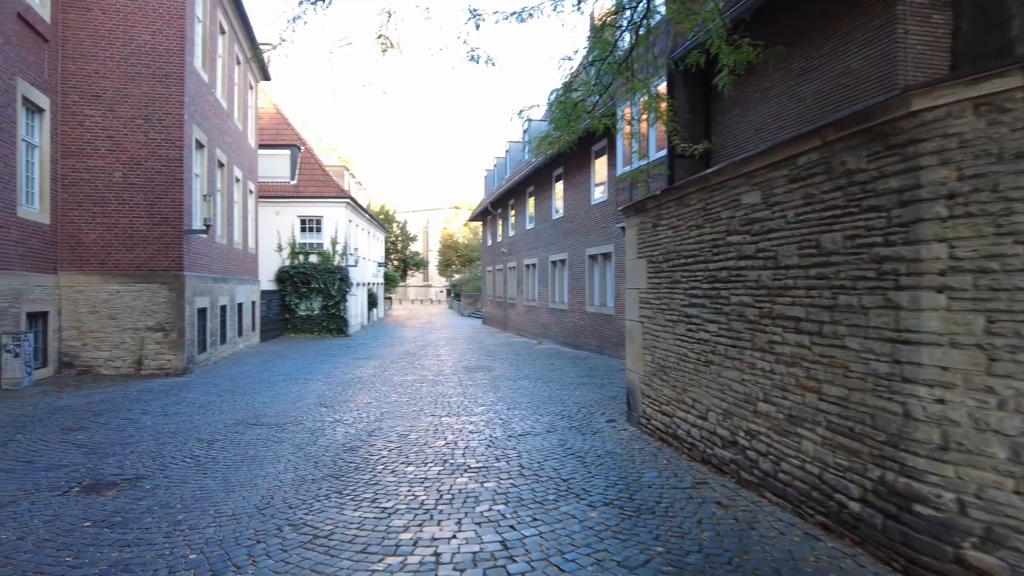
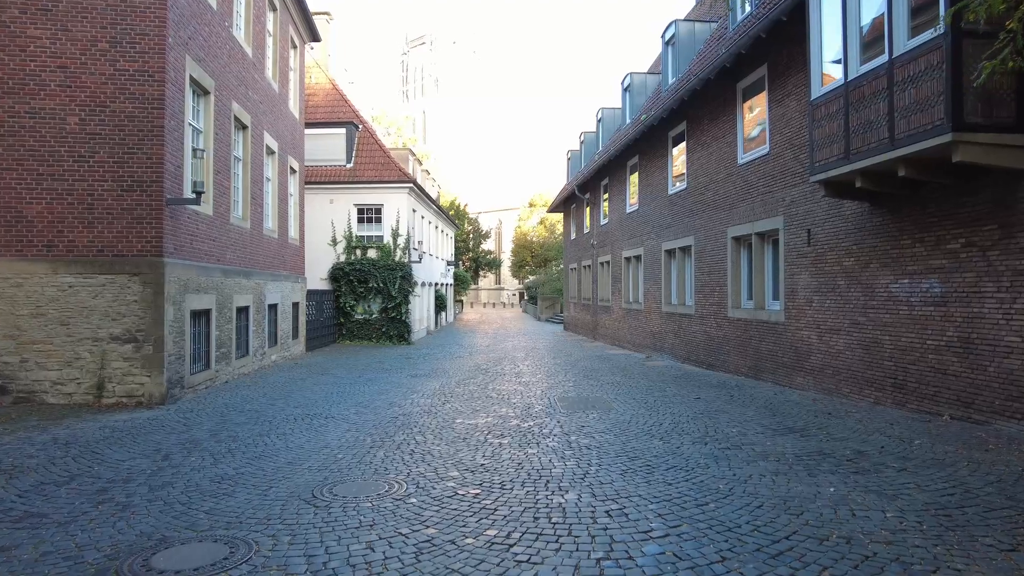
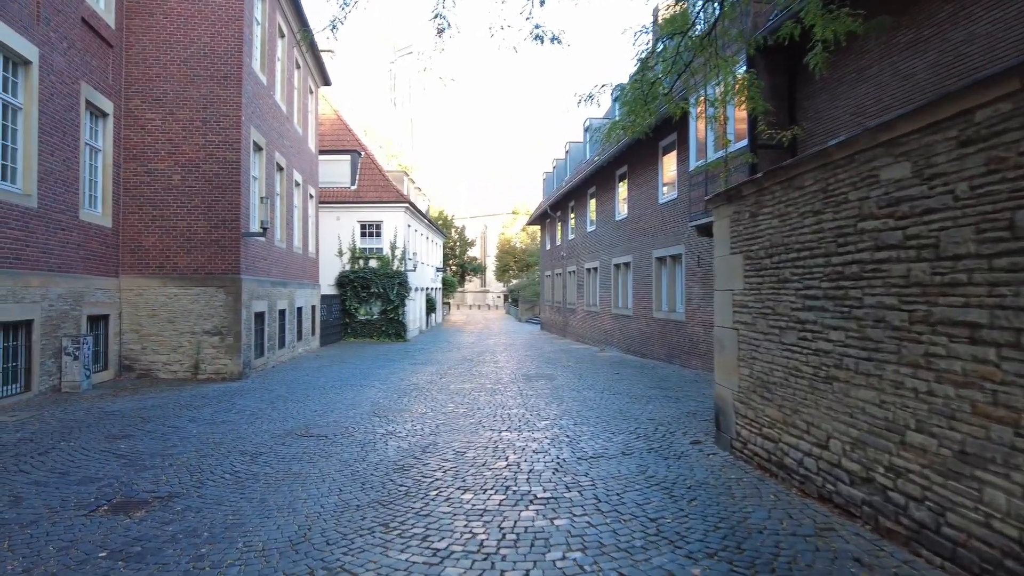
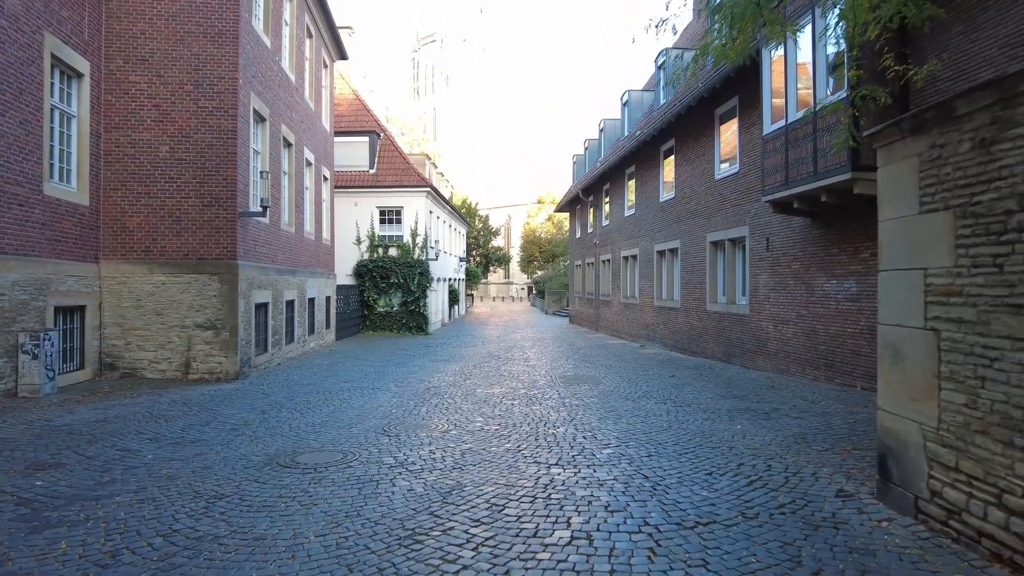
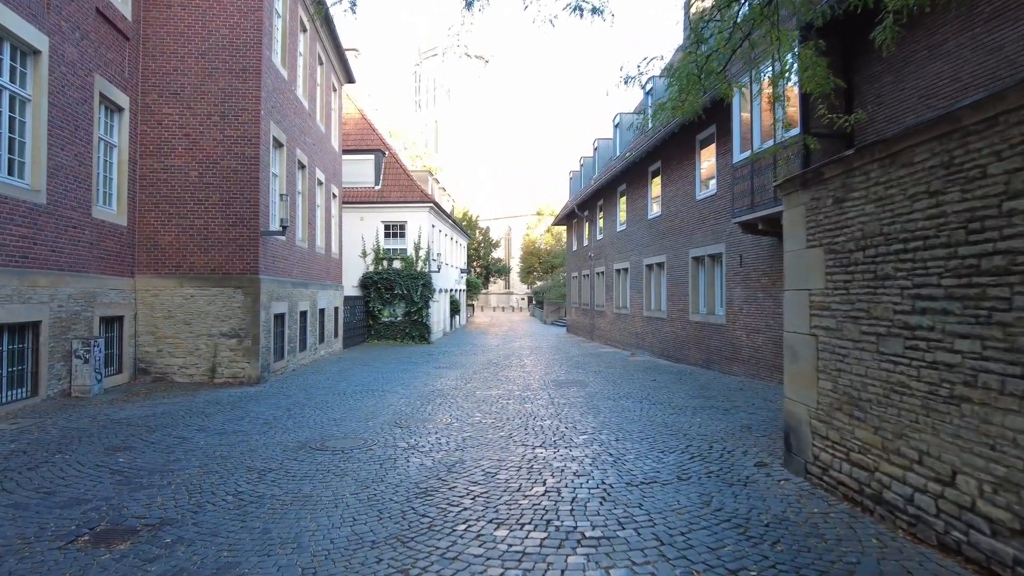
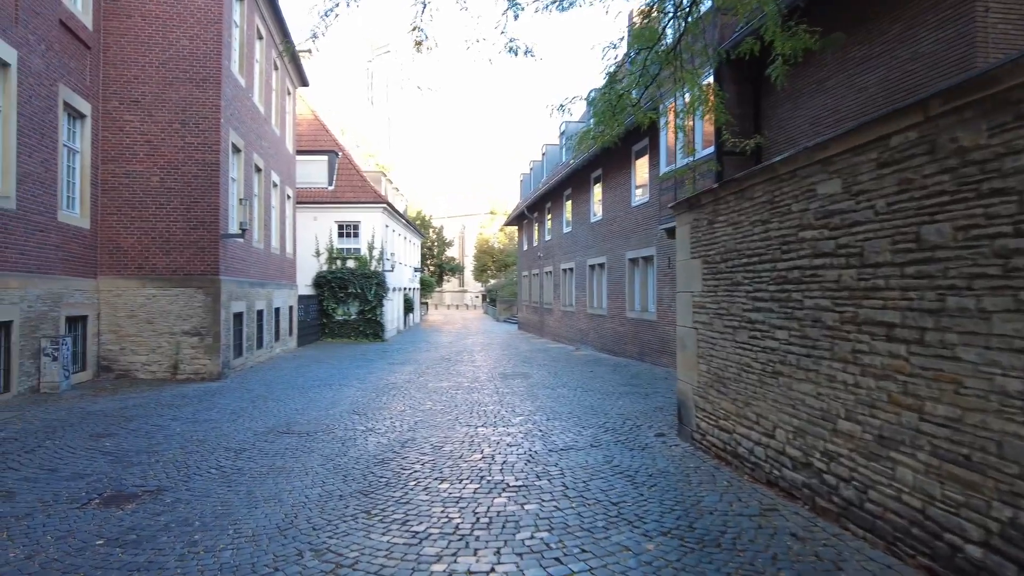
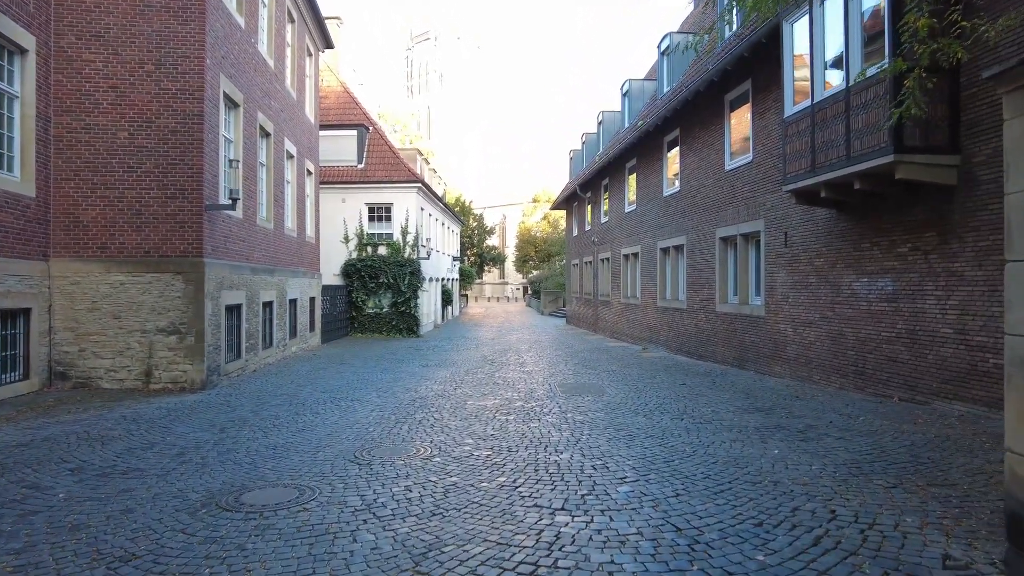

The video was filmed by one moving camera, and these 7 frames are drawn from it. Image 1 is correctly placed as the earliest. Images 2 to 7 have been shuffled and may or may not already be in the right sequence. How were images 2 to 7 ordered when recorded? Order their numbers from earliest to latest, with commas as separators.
6, 3, 5, 4, 7, 2
